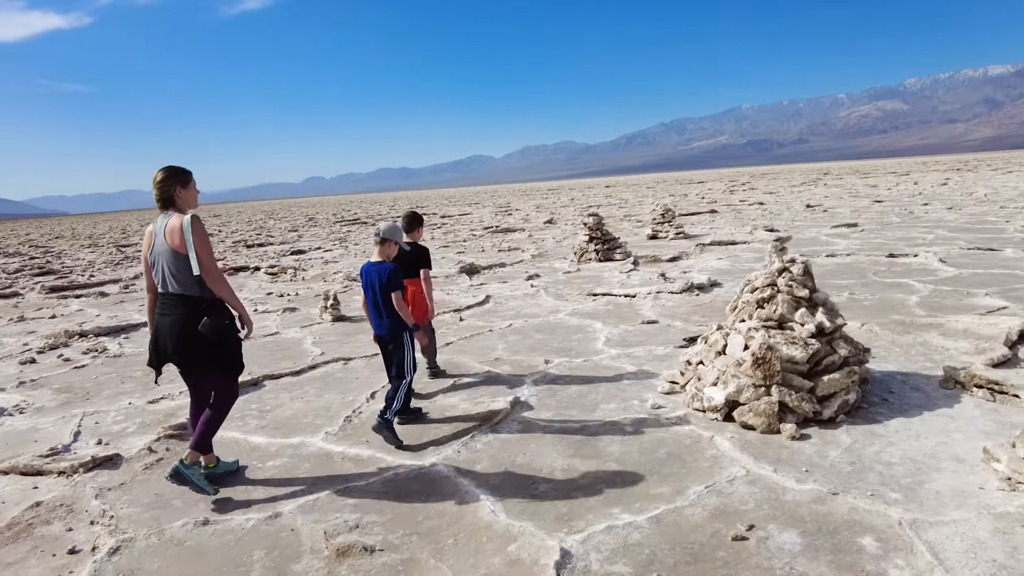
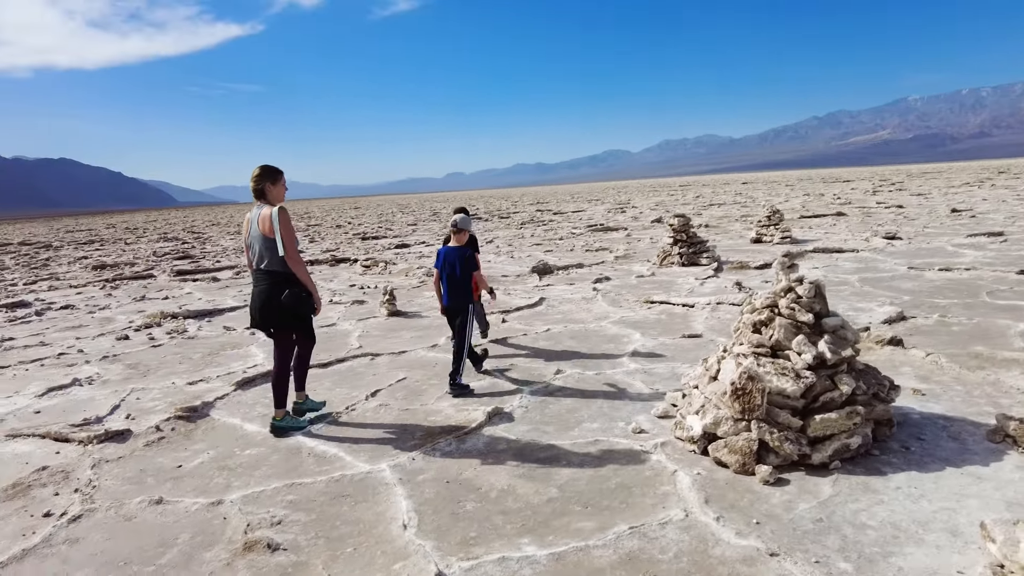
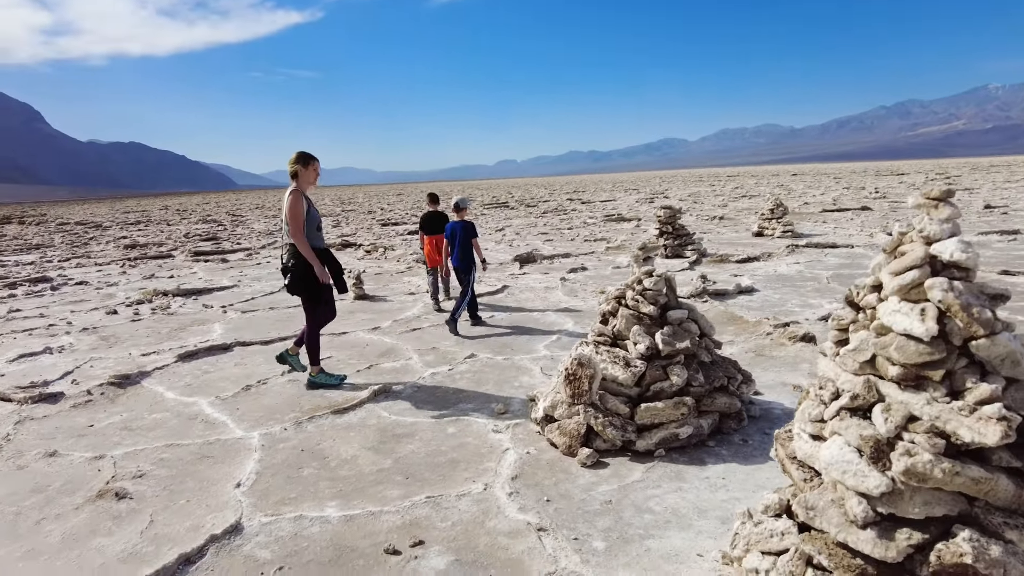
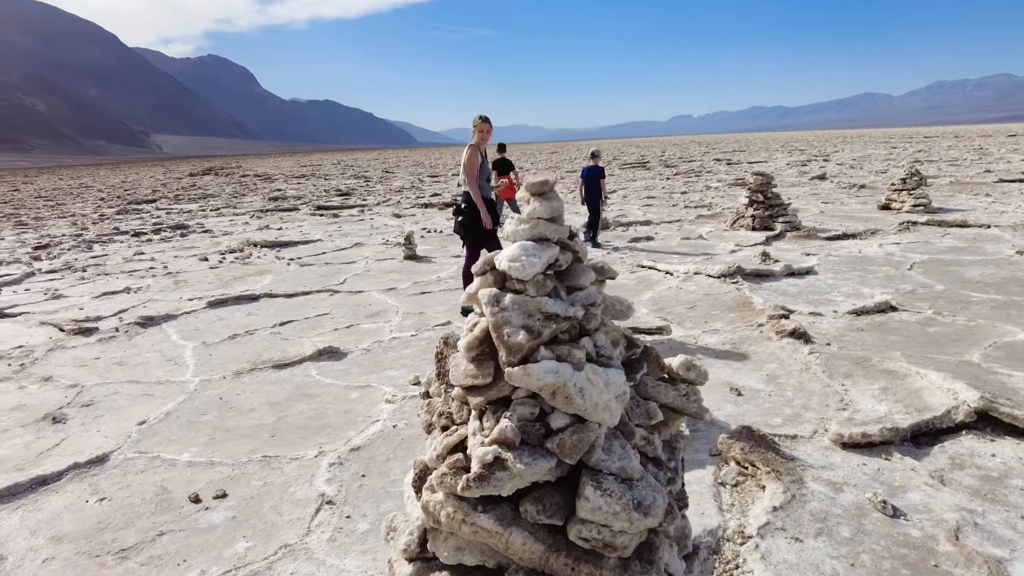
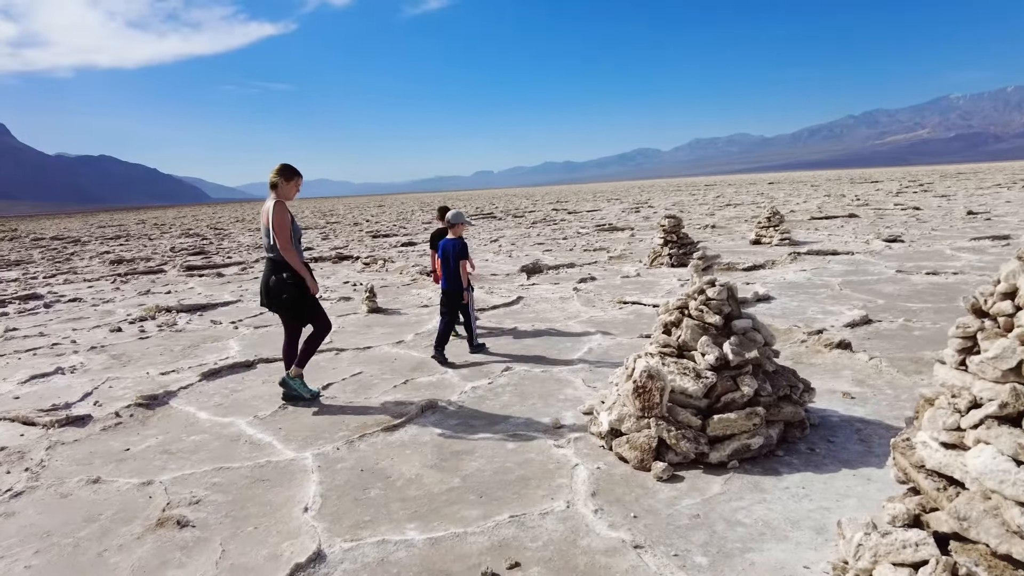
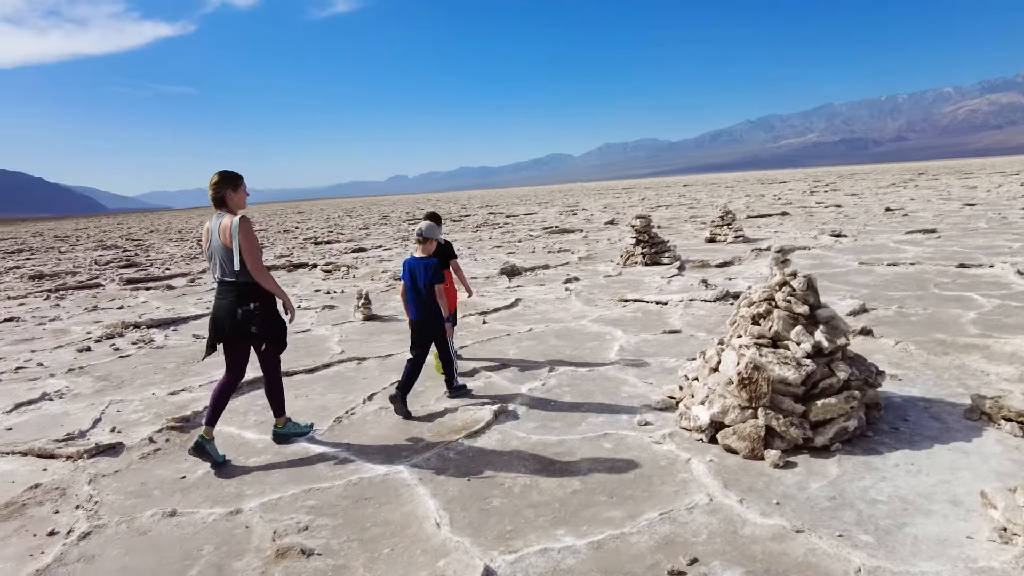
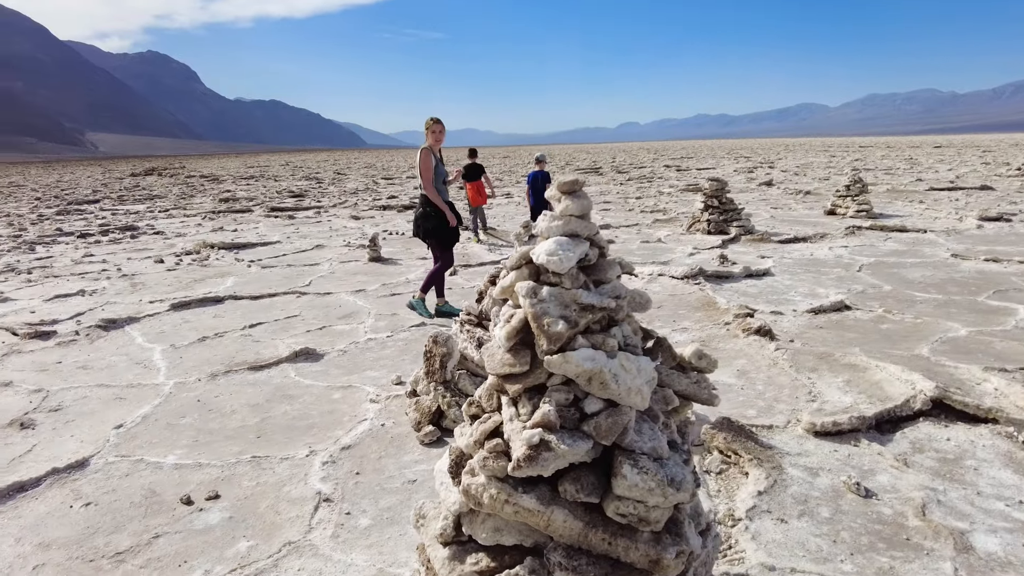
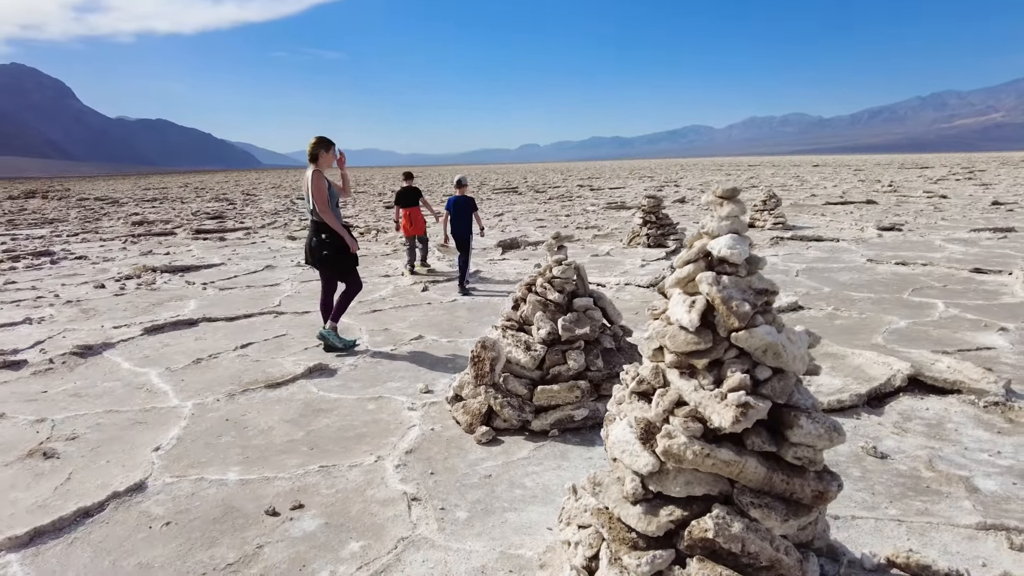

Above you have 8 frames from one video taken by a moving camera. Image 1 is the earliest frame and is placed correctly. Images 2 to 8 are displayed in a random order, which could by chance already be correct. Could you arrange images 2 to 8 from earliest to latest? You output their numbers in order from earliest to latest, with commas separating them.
6, 2, 5, 3, 8, 7, 4
